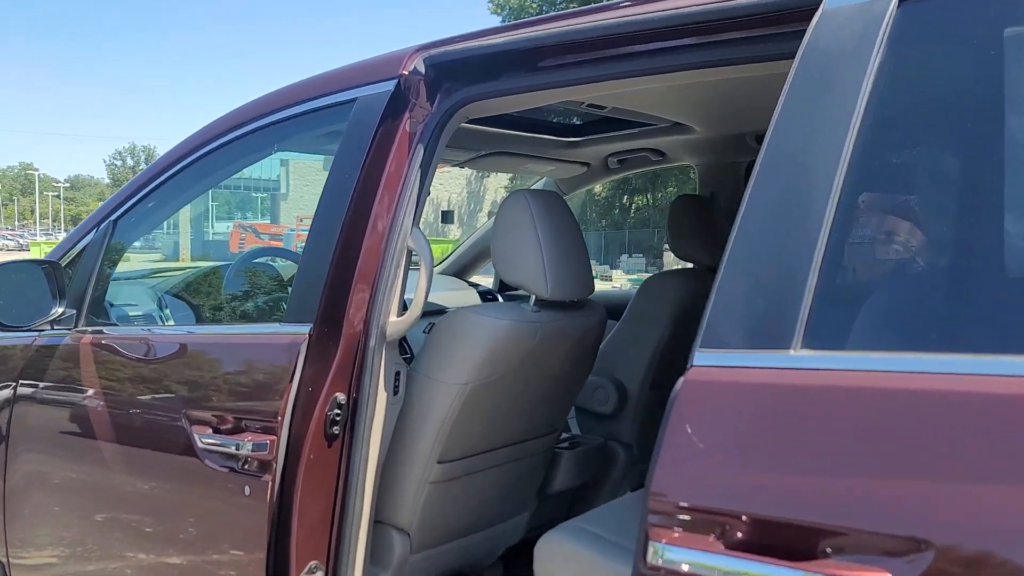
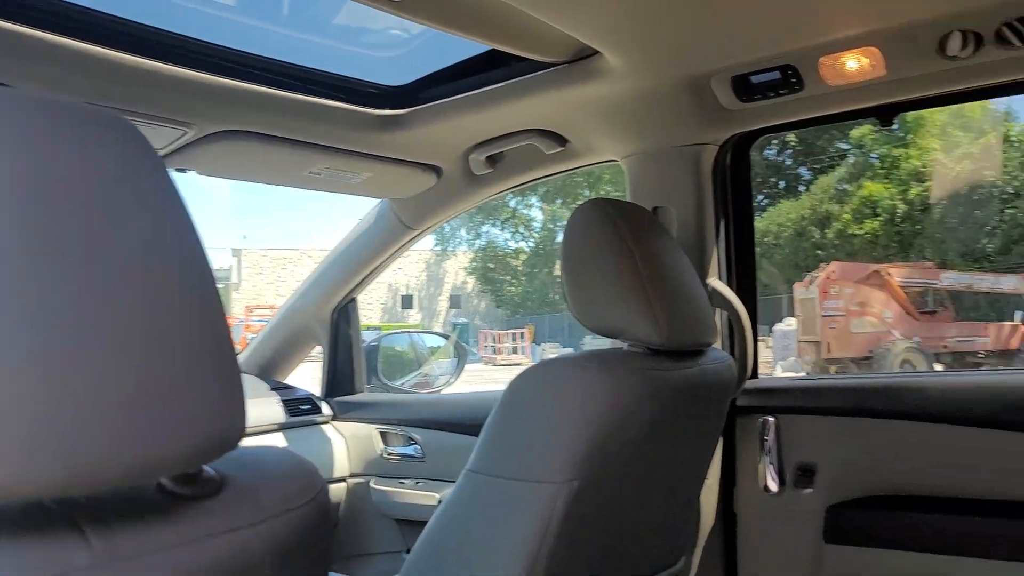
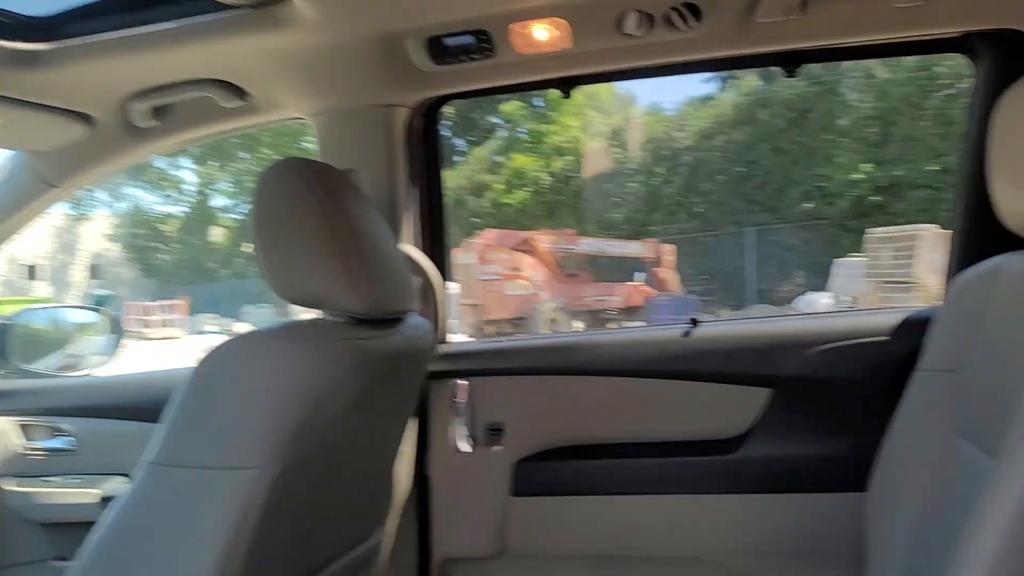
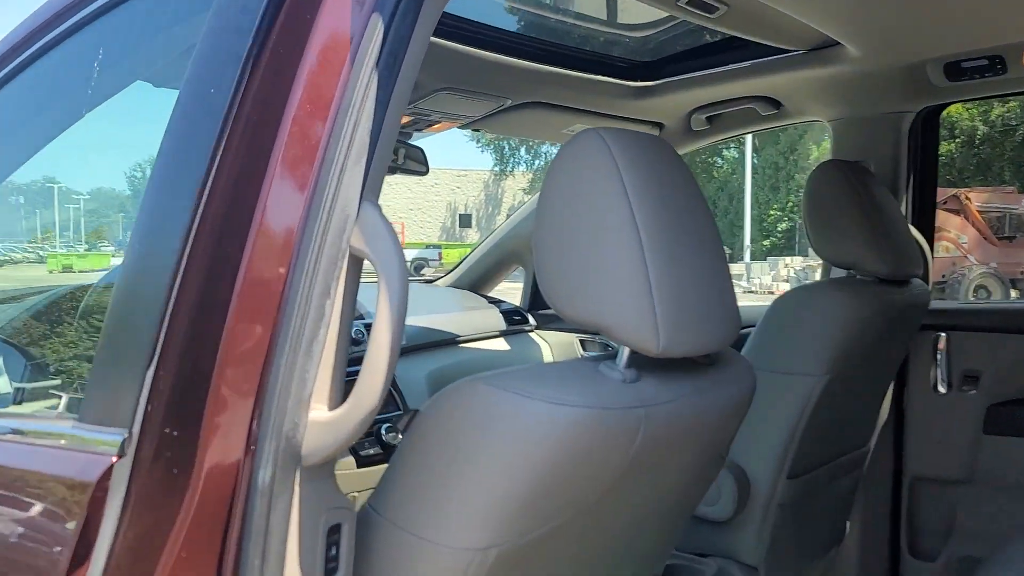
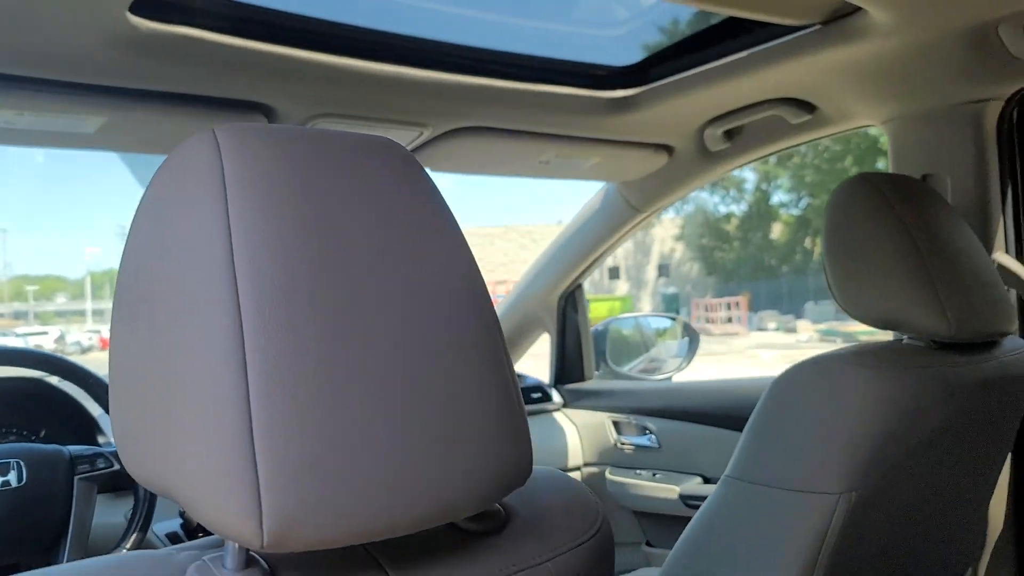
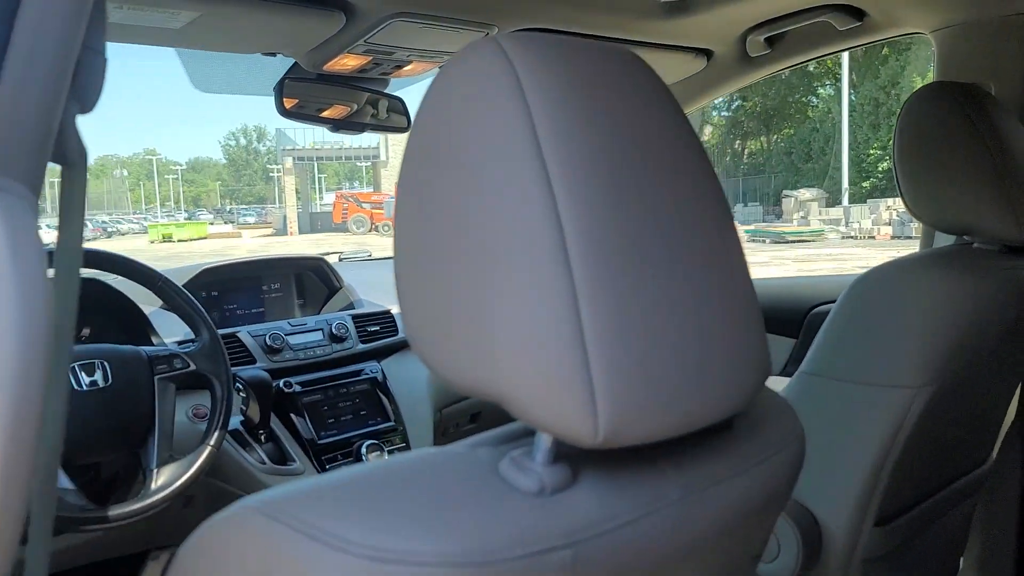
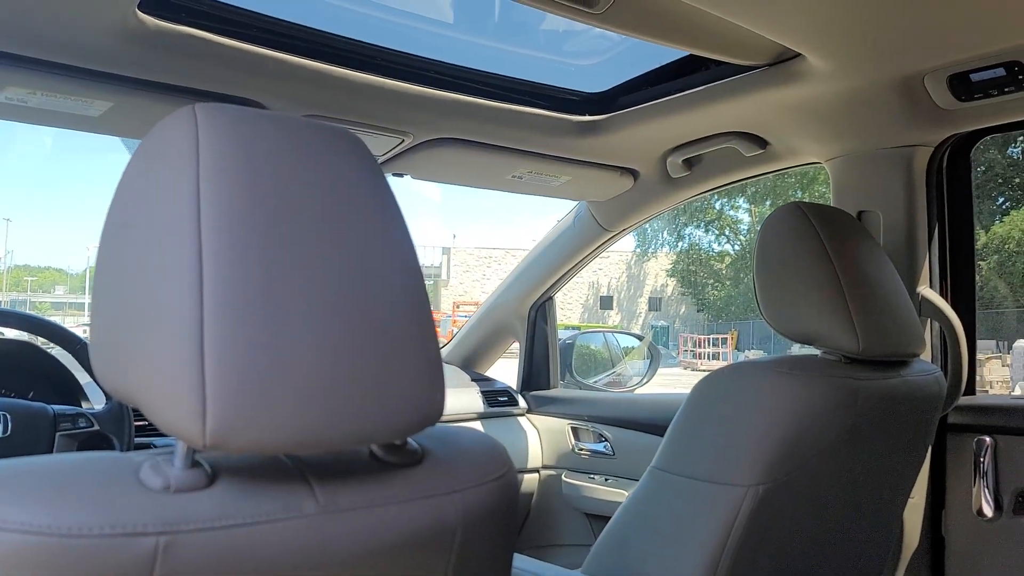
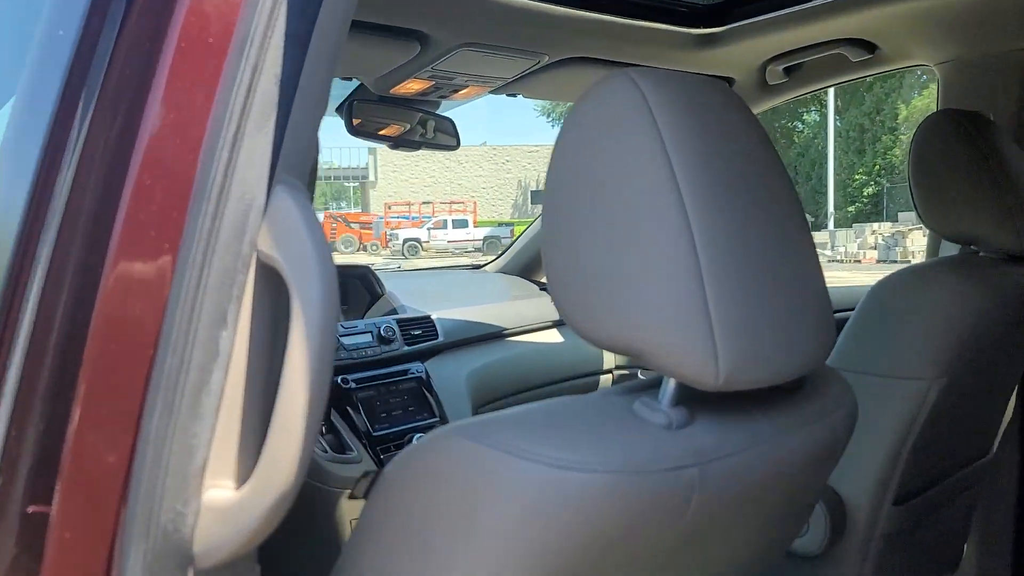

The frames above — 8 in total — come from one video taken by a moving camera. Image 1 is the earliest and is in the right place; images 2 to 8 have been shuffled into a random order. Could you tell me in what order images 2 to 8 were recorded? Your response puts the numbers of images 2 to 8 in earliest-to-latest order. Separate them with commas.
4, 8, 6, 5, 7, 2, 3
